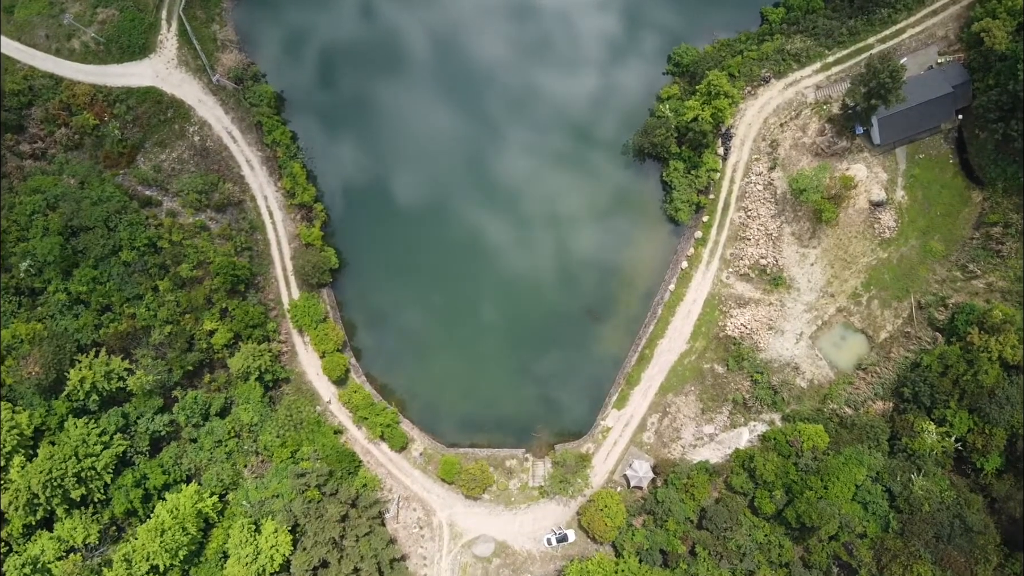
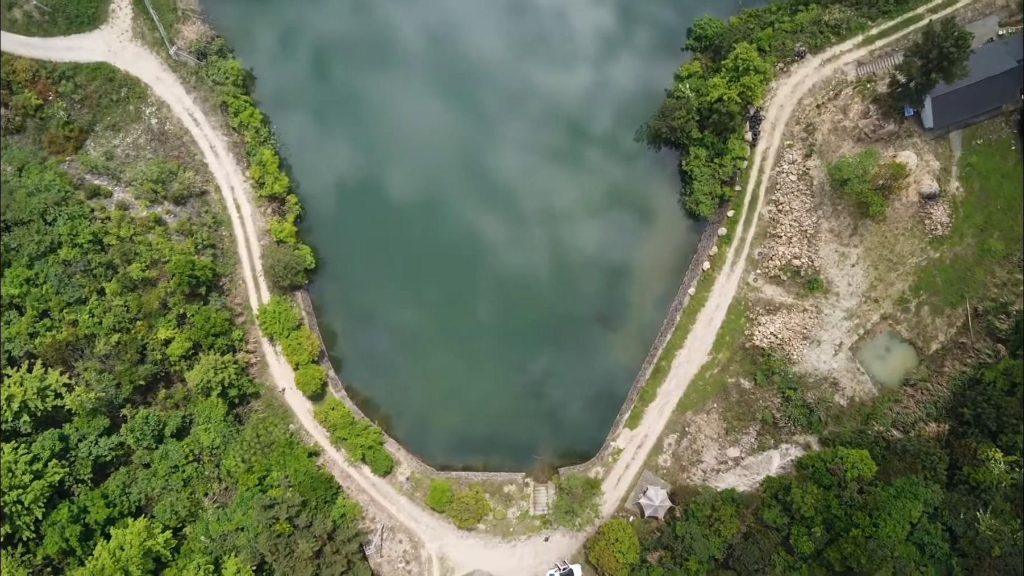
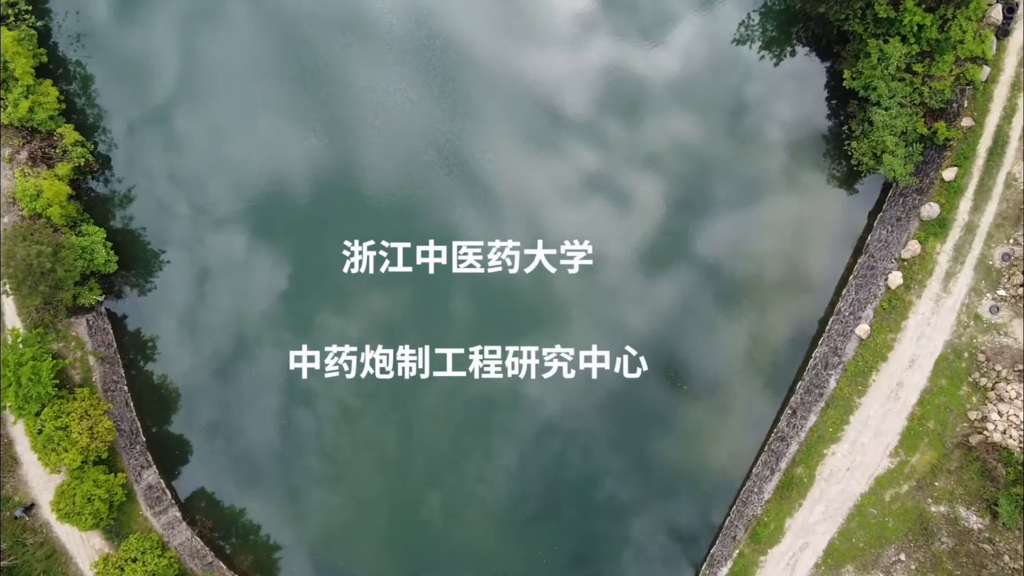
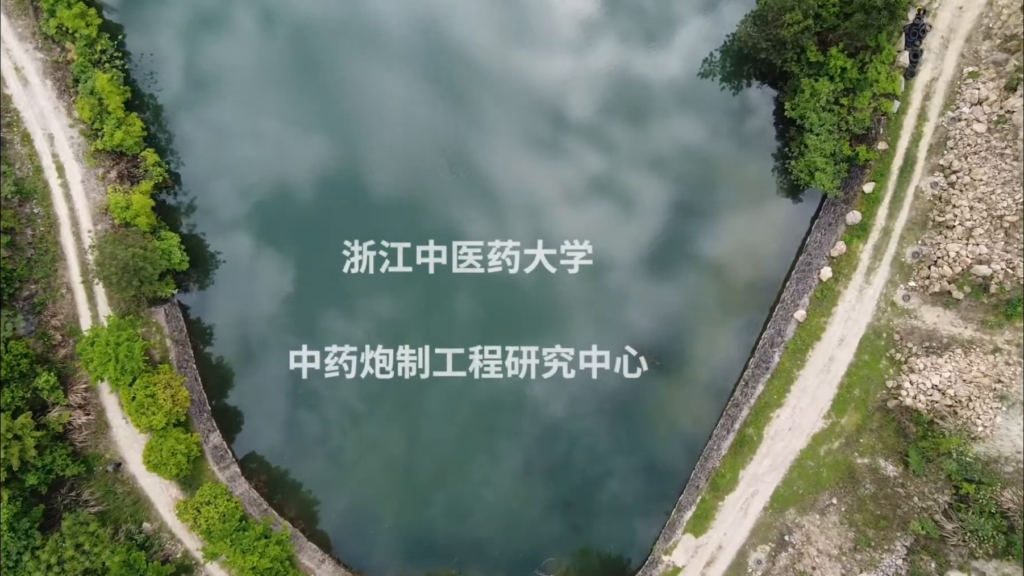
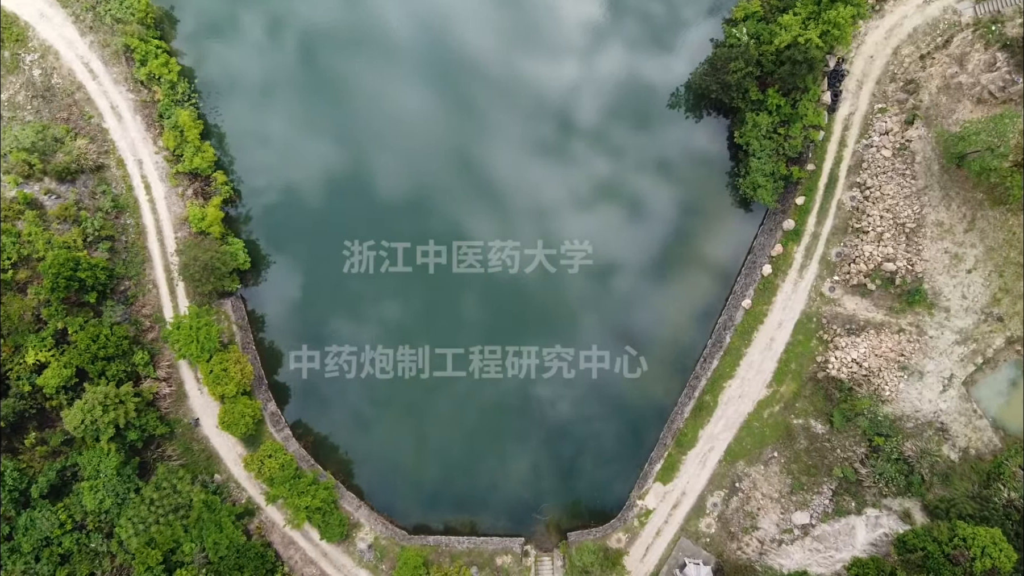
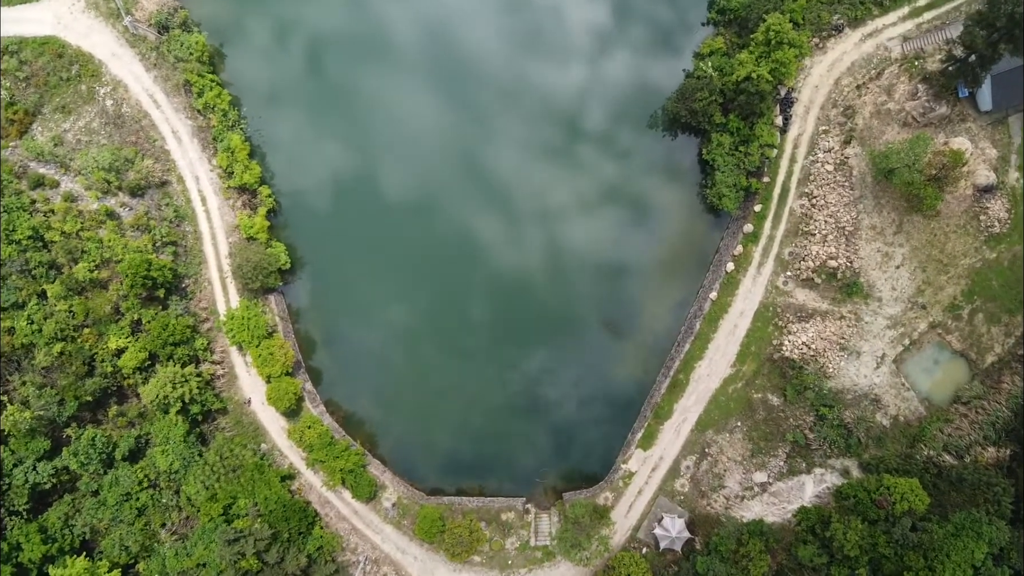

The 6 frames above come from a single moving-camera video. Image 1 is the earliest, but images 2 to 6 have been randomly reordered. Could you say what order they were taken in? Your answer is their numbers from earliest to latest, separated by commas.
2, 6, 5, 4, 3
